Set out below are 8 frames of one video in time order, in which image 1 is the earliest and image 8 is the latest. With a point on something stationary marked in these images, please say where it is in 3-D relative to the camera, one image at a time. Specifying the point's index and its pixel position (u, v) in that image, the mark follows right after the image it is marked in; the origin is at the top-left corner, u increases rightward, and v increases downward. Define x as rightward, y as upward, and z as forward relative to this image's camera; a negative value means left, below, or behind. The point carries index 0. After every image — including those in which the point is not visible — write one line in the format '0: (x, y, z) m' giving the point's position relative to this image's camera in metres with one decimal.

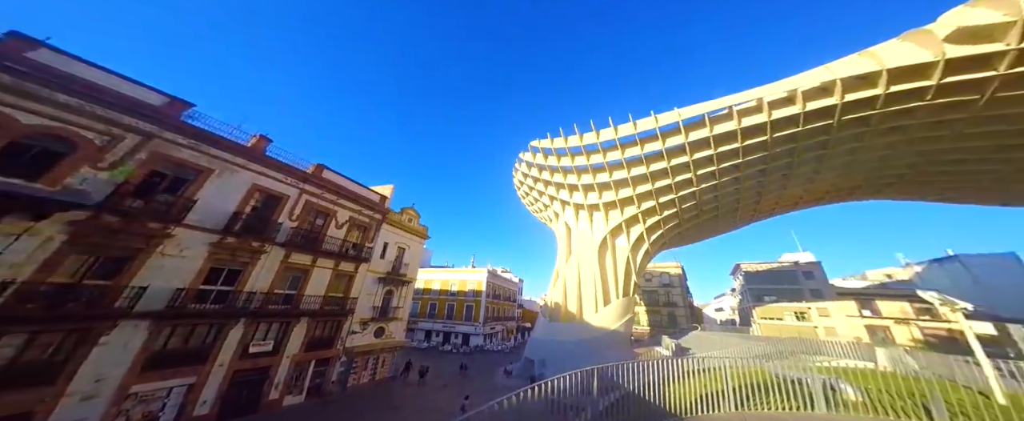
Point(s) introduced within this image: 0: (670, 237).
0: (+11.6, -1.9, +17.5) m
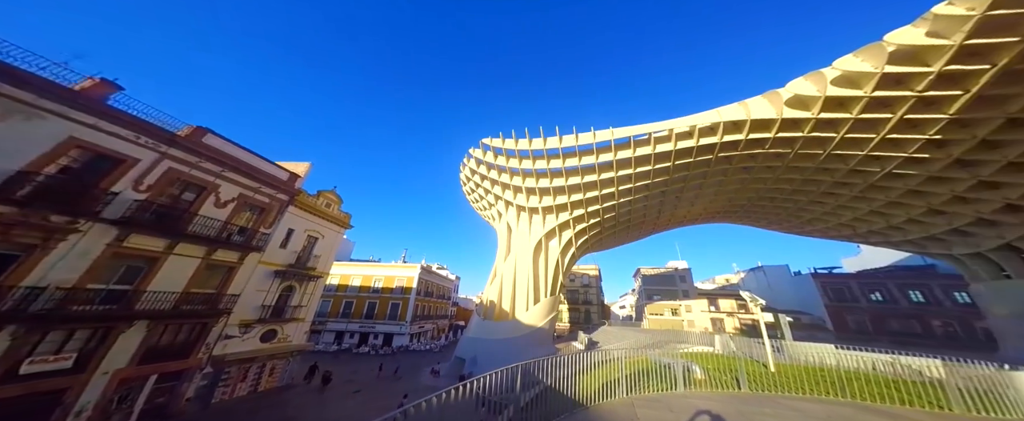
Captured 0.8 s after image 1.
0: (+6.8, -2.7, +19.8) m
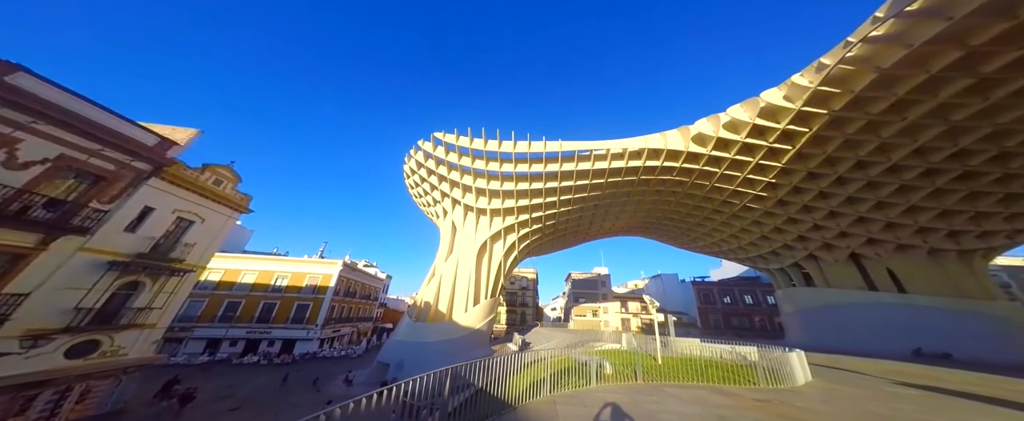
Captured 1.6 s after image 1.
0: (+1.9, -3.0, +20.6) m
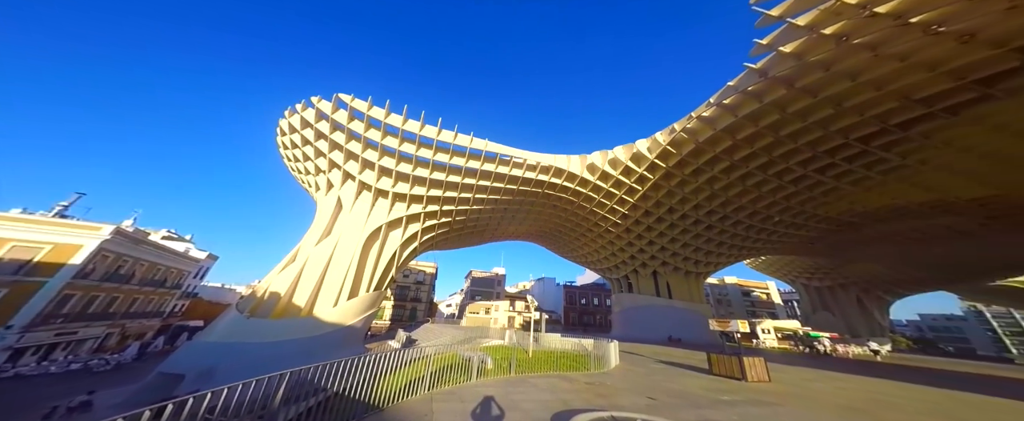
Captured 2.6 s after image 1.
0: (-6.1, -2.4, +19.6) m
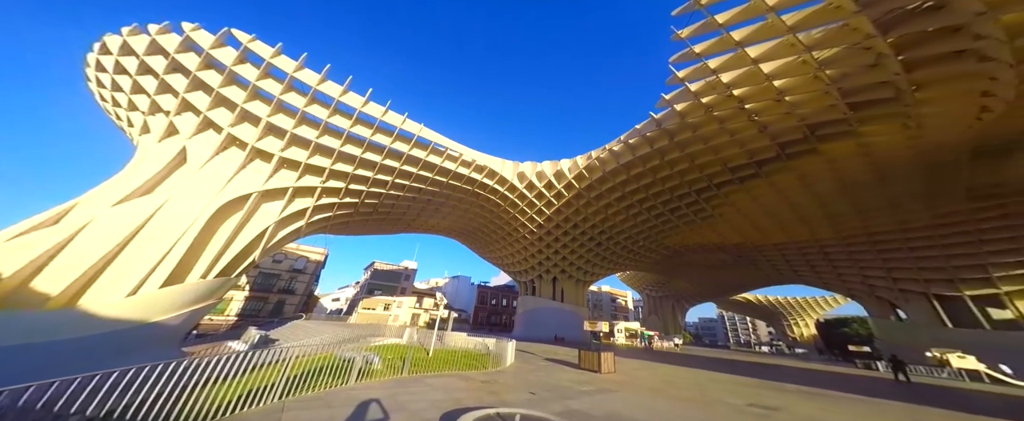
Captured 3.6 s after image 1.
0: (-12.4, -0.8, +16.5) m
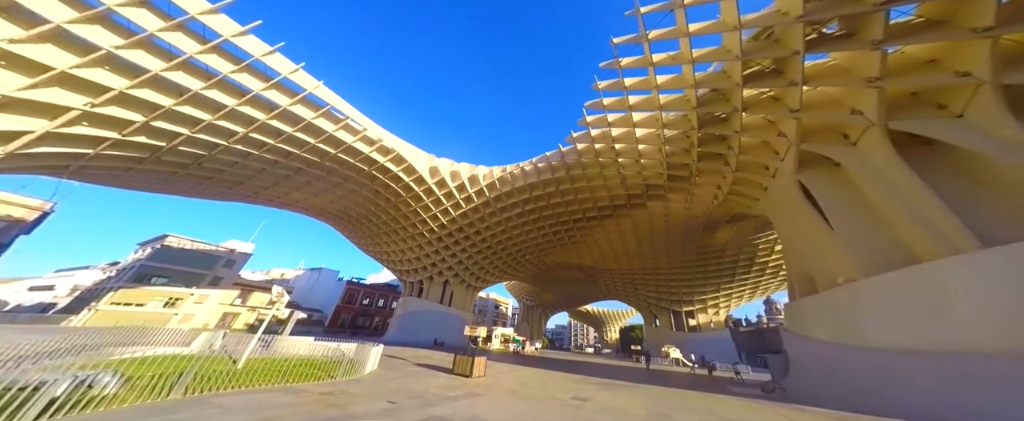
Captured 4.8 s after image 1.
0: (-17.5, +2.0, +10.0) m
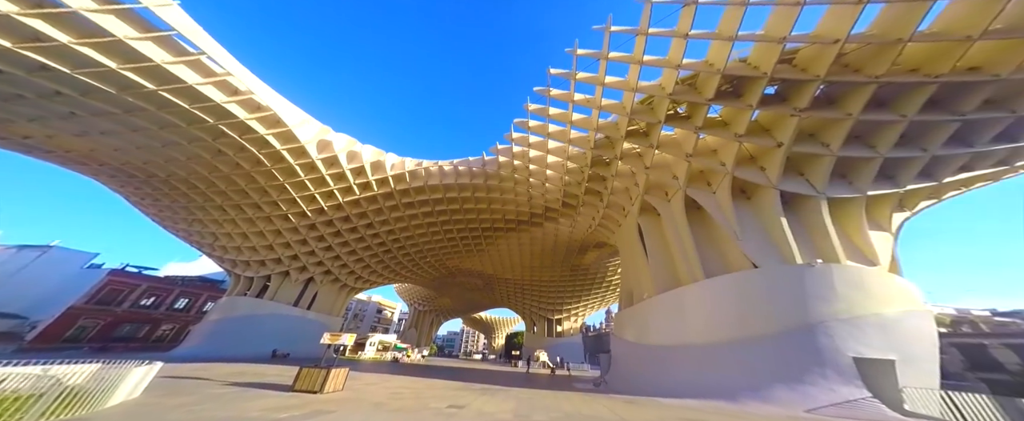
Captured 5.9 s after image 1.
0: (-19.7, +4.8, +3.7) m
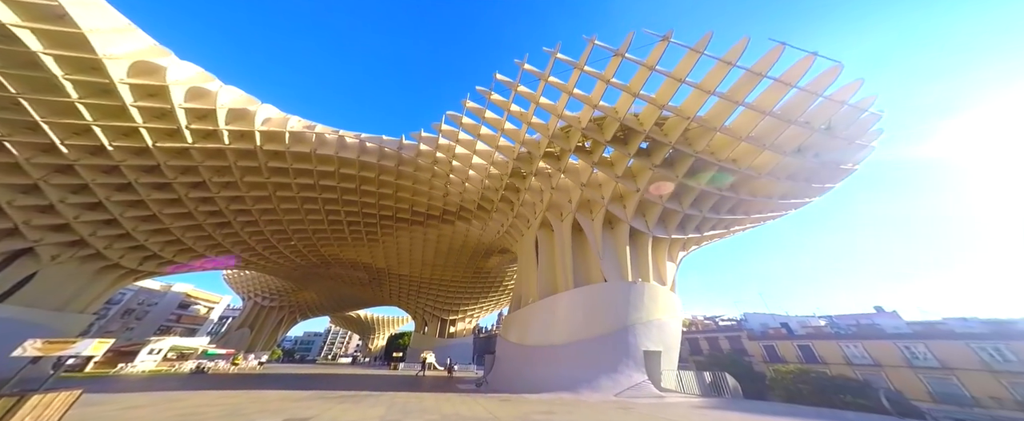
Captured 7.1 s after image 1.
0: (-18.9, +8.0, -3.3) m
